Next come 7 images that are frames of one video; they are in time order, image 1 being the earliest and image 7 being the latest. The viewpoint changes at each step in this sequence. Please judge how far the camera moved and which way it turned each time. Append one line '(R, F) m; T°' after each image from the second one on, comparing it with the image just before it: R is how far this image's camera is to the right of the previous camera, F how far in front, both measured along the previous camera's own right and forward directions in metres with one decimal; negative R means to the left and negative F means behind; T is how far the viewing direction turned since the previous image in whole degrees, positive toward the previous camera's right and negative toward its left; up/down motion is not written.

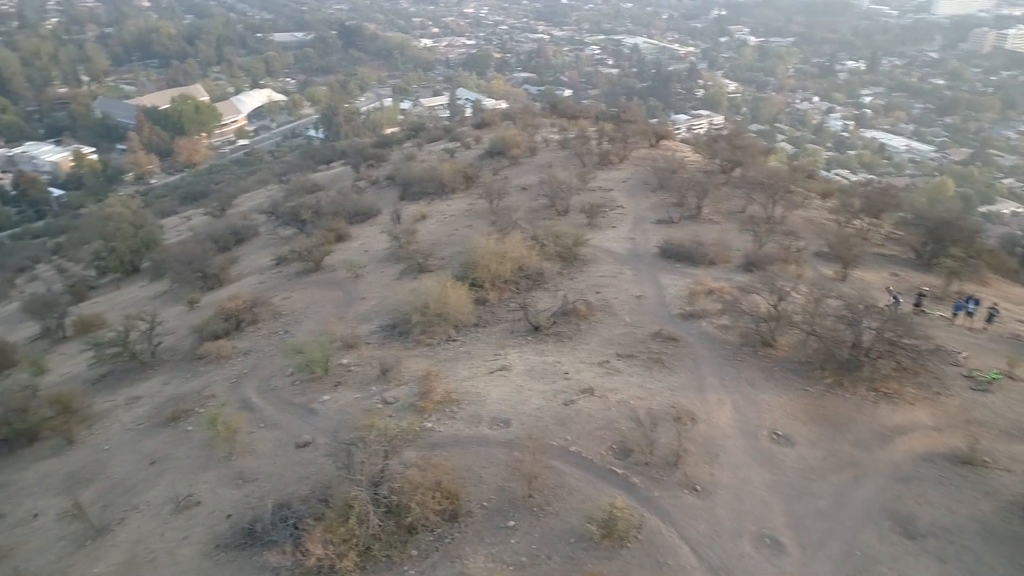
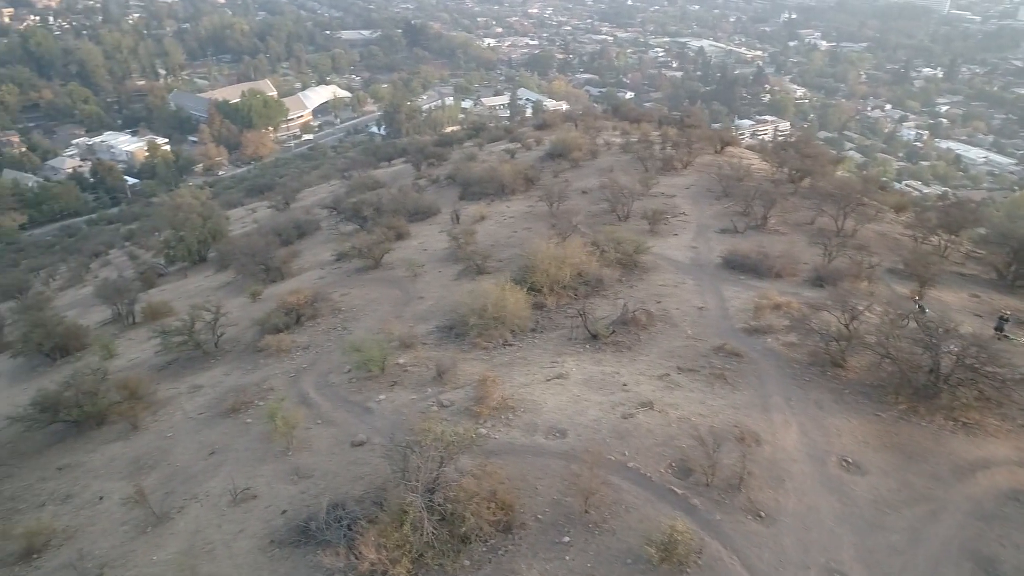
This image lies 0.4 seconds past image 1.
(-0.1, +0.1) m; -4°
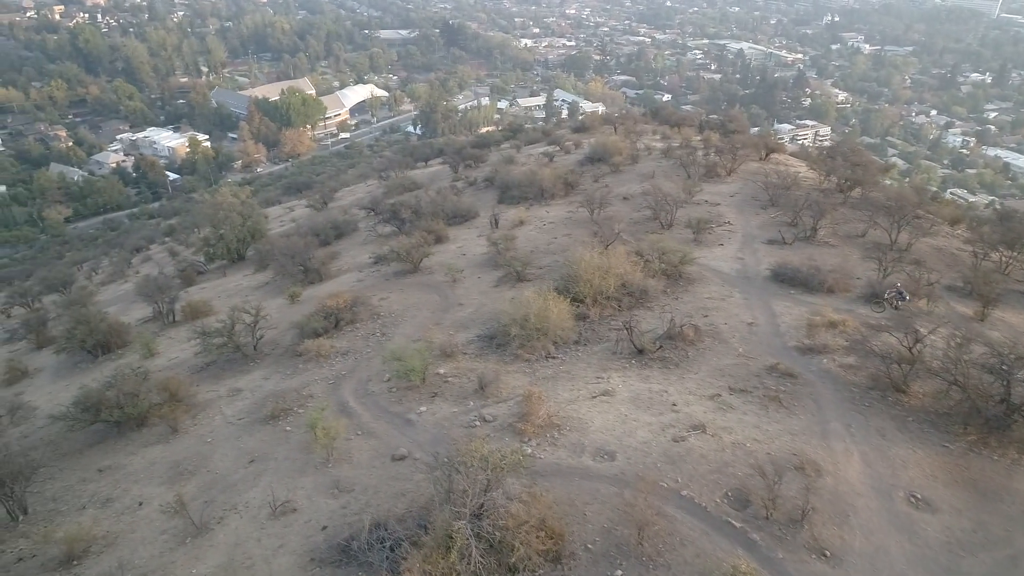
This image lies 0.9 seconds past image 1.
(-0.2, +0.2) m; -2°
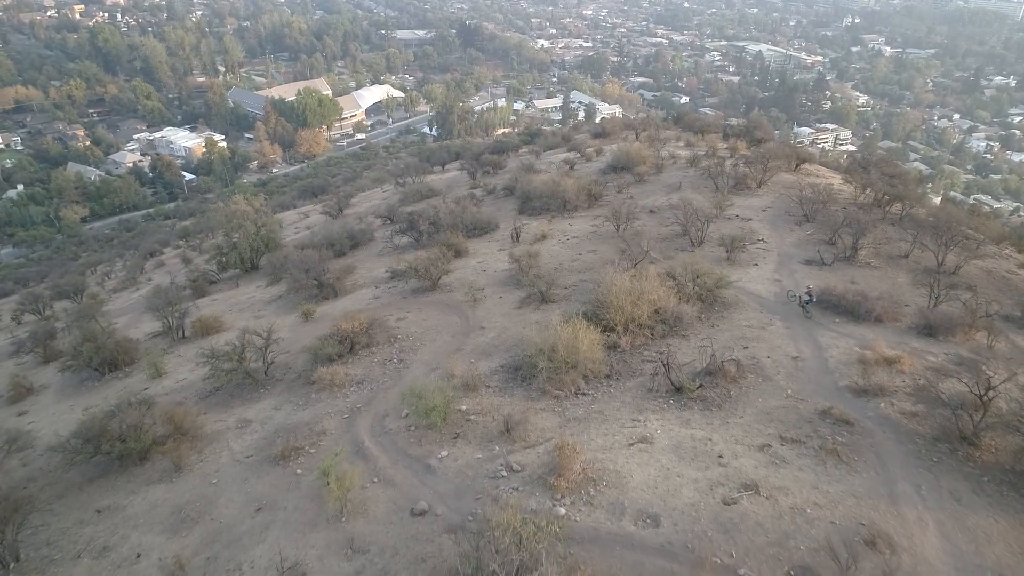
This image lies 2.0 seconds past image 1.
(-0.2, +0.6) m; -1°
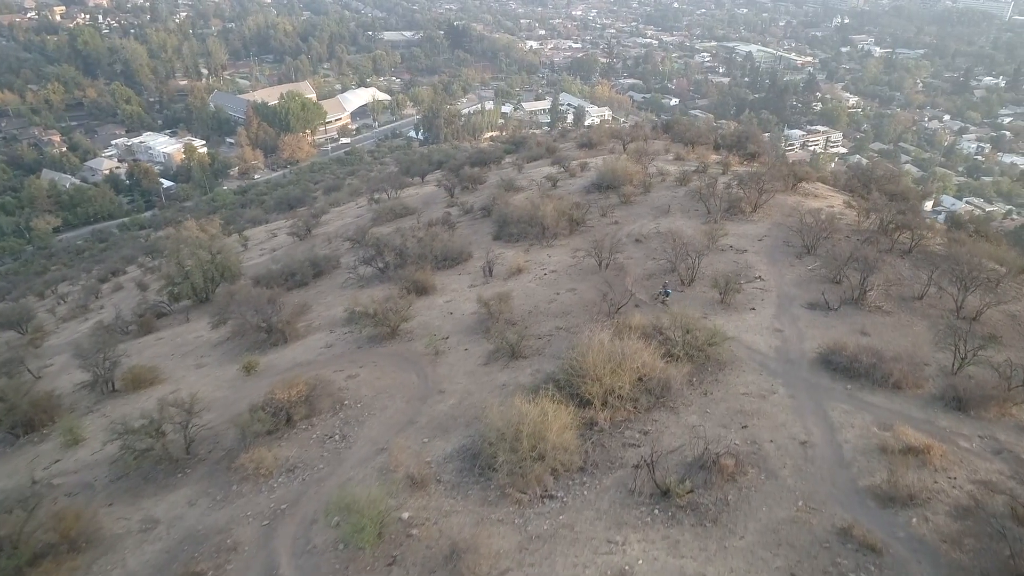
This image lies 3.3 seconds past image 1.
(+0.4, +1.5) m; +1°
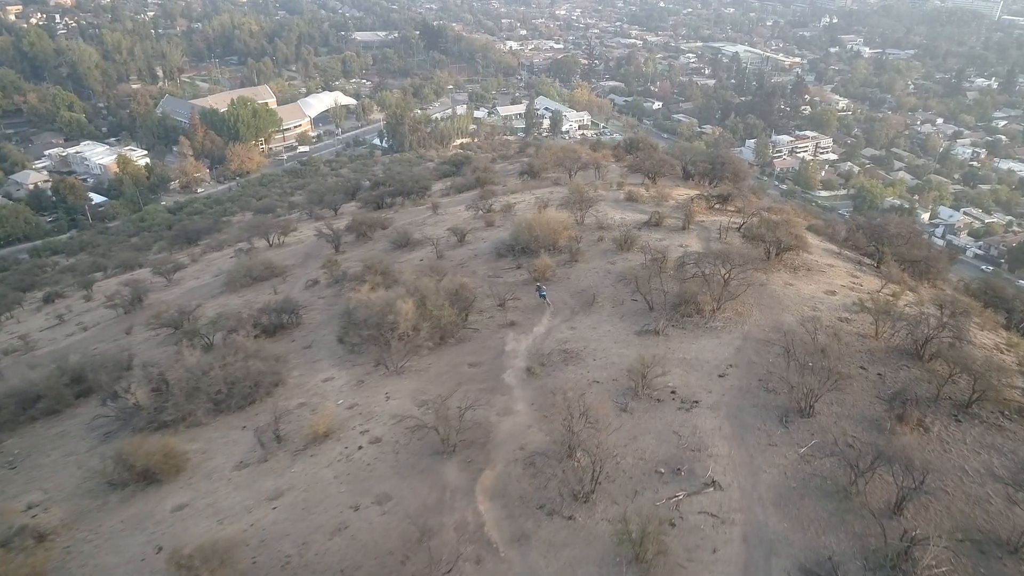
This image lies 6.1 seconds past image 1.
(+2.3, +5.8) m; +1°
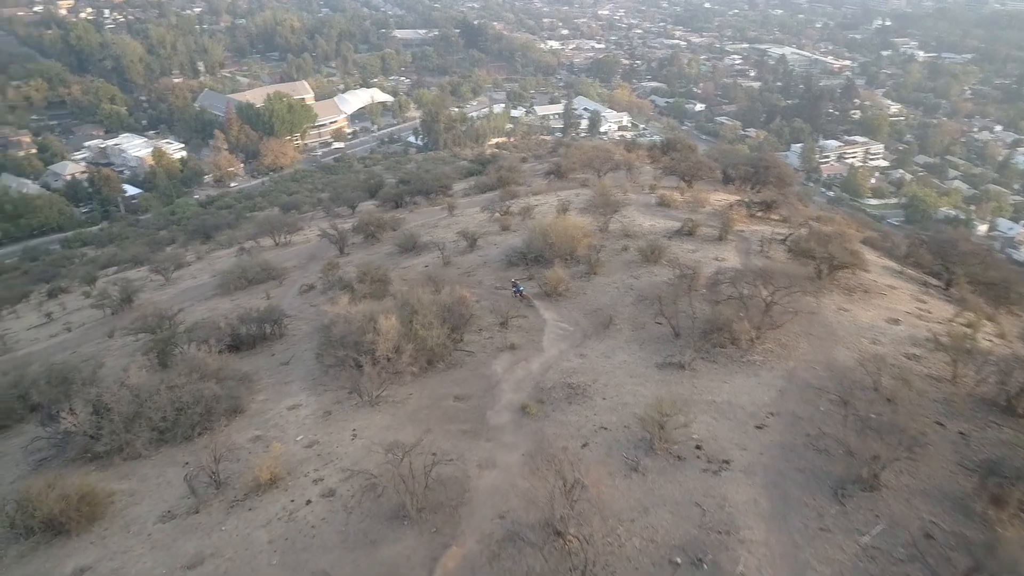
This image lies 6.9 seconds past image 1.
(+0.5, +1.7) m; -3°
